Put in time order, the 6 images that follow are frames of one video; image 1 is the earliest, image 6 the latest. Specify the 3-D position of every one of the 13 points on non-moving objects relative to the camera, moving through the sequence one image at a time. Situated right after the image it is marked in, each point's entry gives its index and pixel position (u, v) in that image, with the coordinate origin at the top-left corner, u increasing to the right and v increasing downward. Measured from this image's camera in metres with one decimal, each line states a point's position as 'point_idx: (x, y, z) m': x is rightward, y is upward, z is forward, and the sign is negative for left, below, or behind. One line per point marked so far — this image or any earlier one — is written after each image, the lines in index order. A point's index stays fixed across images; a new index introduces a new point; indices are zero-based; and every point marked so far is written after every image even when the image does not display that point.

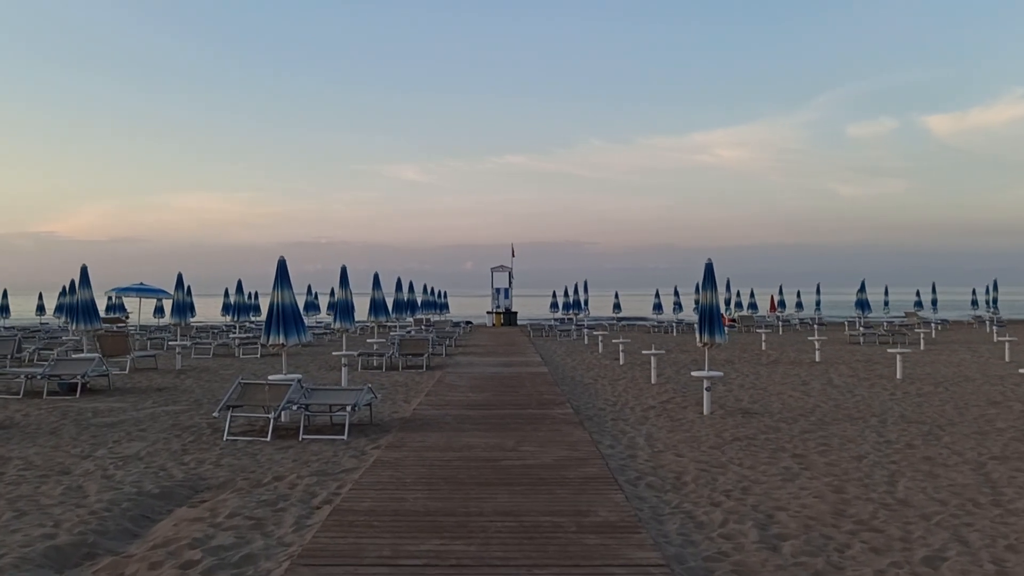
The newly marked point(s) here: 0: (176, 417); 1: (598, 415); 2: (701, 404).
0: (-2.9, -1.1, +8.5) m
1: (+0.7, -1.1, +8.5) m
2: (+1.7, -1.1, +9.2) m
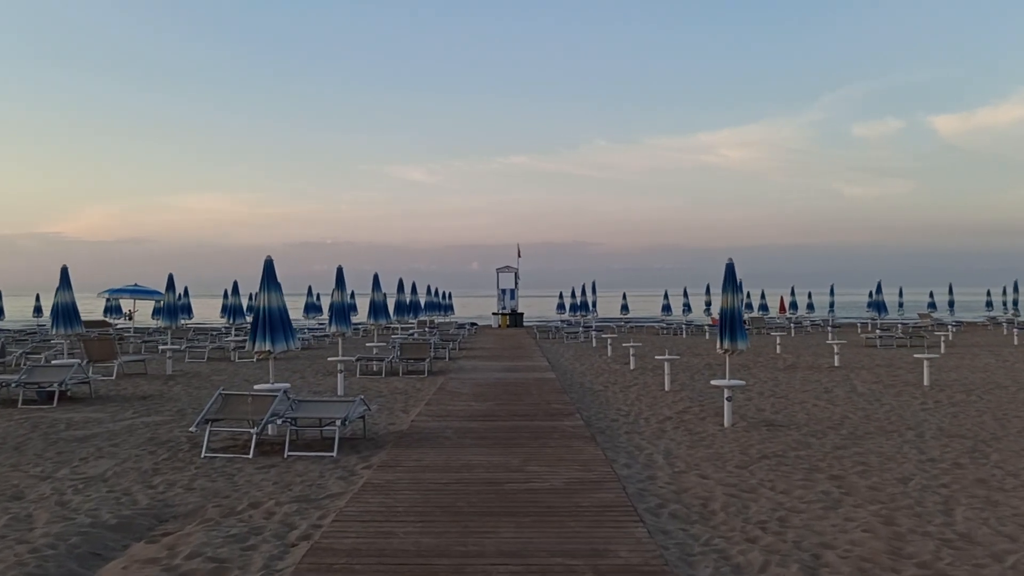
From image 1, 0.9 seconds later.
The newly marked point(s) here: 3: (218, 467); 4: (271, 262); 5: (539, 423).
0: (-2.8, -1.1, +7.8) m
1: (+0.8, -1.1, +7.8) m
2: (+1.8, -1.1, +8.5) m
3: (-1.8, -1.1, +6.1) m
4: (-1.9, +0.2, +7.8) m
5: (+0.2, -1.1, +8.0) m
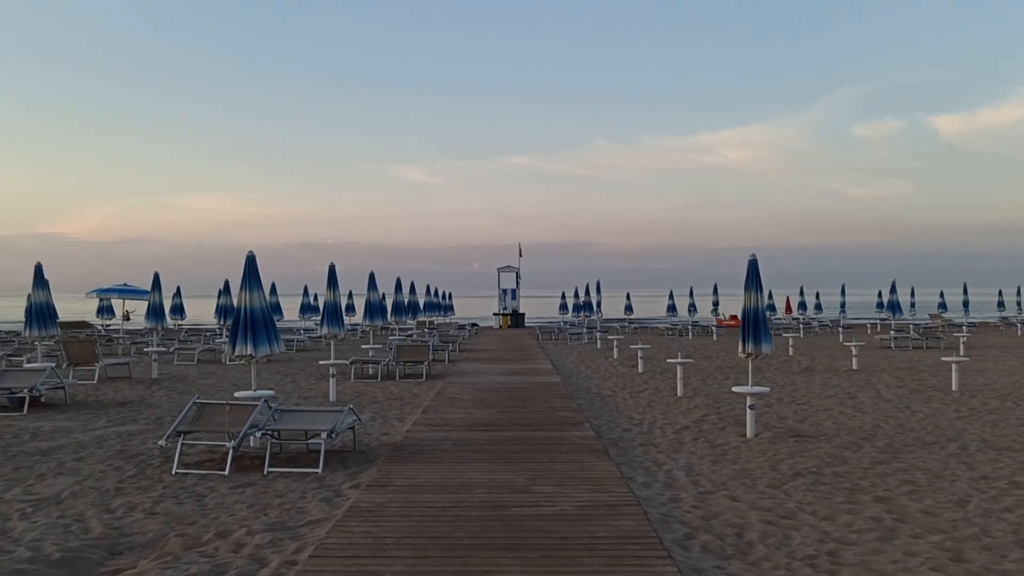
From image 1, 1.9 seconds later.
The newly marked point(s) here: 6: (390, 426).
0: (-2.8, -1.1, +7.2) m
1: (+0.8, -1.1, +7.2) m
2: (+1.8, -1.1, +7.9) m
3: (-1.8, -1.1, +5.5) m
4: (-1.9, +0.2, +7.1) m
5: (+0.2, -1.1, +7.4) m
6: (-1.0, -1.1, +8.0) m
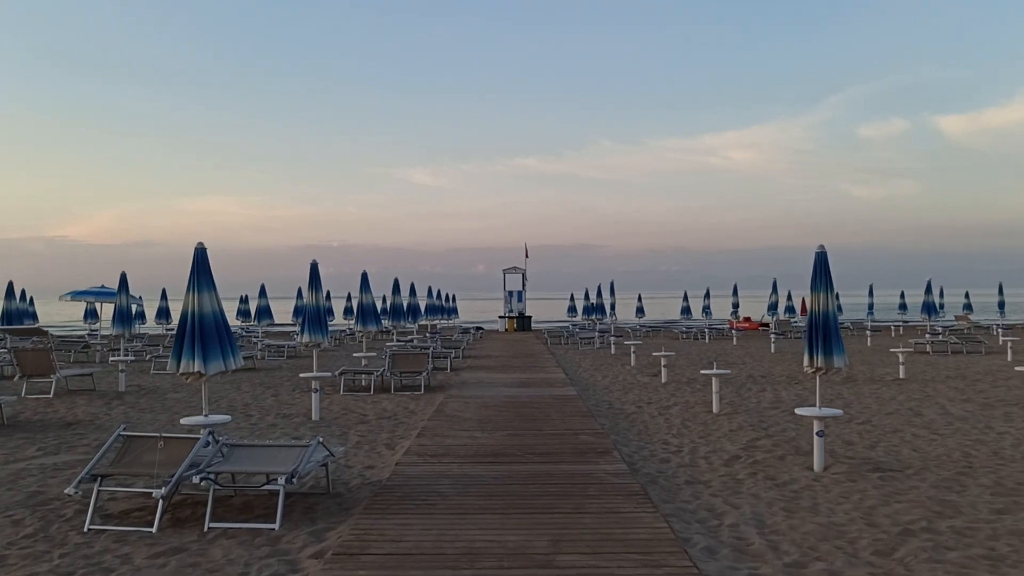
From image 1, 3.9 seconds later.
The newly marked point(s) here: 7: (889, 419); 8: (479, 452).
0: (-2.7, -1.1, +5.8) m
1: (+0.9, -1.1, +5.8) m
2: (+1.9, -1.1, +6.5) m
3: (-1.7, -1.1, +4.1) m
4: (-1.8, +0.2, +5.7) m
5: (+0.3, -1.1, +6.0) m
6: (-0.9, -1.1, +6.6) m
7: (+3.2, -1.1, +8.4) m
8: (-0.2, -1.1, +6.6) m
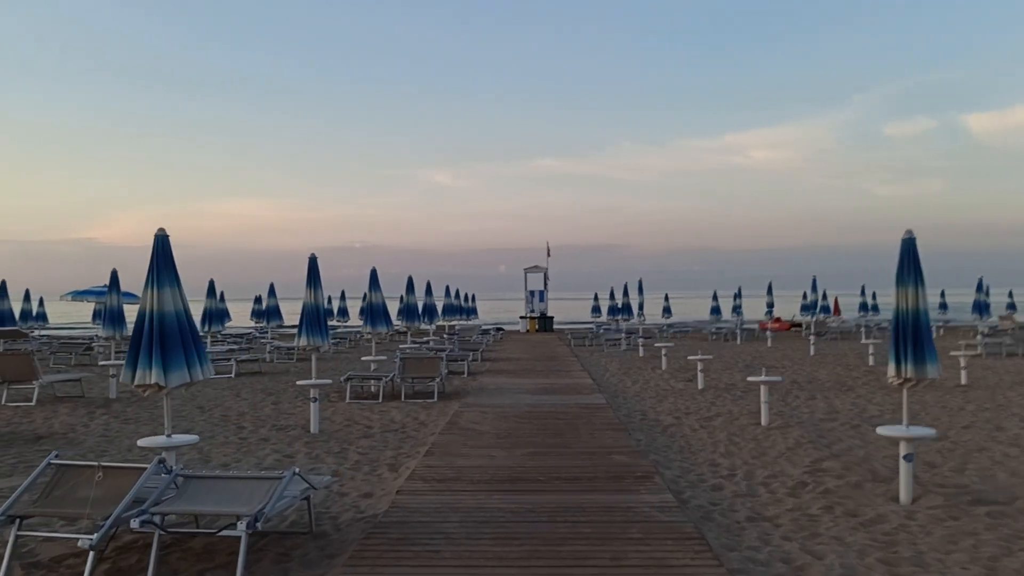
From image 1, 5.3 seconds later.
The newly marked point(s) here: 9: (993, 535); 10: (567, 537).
0: (-2.6, -1.1, +4.9) m
1: (+1.0, -1.1, +4.8) m
2: (+2.0, -1.0, +5.5) m
3: (-1.6, -1.1, +3.1) m
4: (-1.7, +0.2, +4.8) m
5: (+0.4, -1.1, +5.0) m
6: (-0.8, -1.1, +5.7) m
7: (+3.3, -1.1, +7.3) m
8: (-0.1, -1.1, +5.6) m
9: (+2.0, -1.0, +4.2) m
10: (+0.2, -1.1, +4.2) m
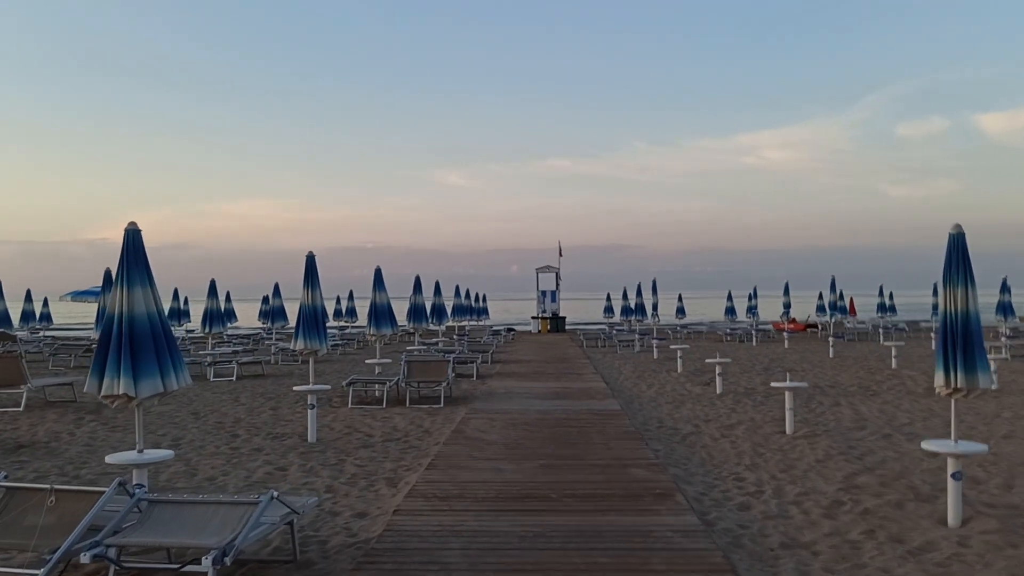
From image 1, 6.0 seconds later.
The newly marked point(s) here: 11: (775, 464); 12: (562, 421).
0: (-2.6, -1.1, +4.4) m
1: (+1.0, -1.1, +4.3) m
2: (+2.1, -1.1, +5.0) m
3: (-1.6, -1.1, +2.7) m
4: (-1.6, +0.2, +4.3) m
5: (+0.5, -1.1, +4.5) m
6: (-0.7, -1.1, +5.2) m
7: (+3.4, -1.1, +6.8) m
8: (0.0, -1.1, +5.1) m
9: (+2.1, -1.0, +3.7) m
10: (+0.3, -1.1, +3.7) m
11: (+1.6, -1.1, +6.1) m
12: (+0.4, -1.1, +8.1) m
